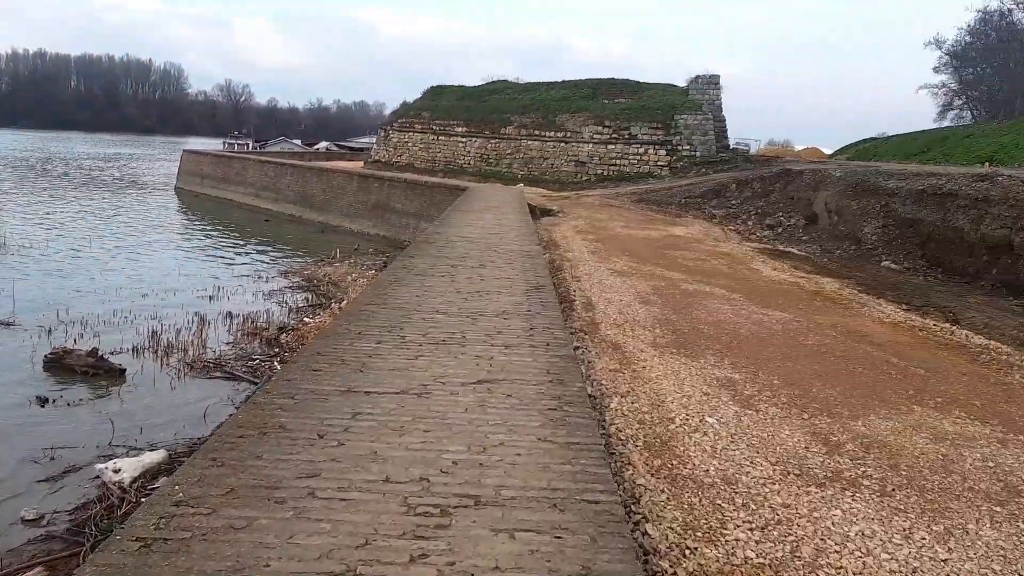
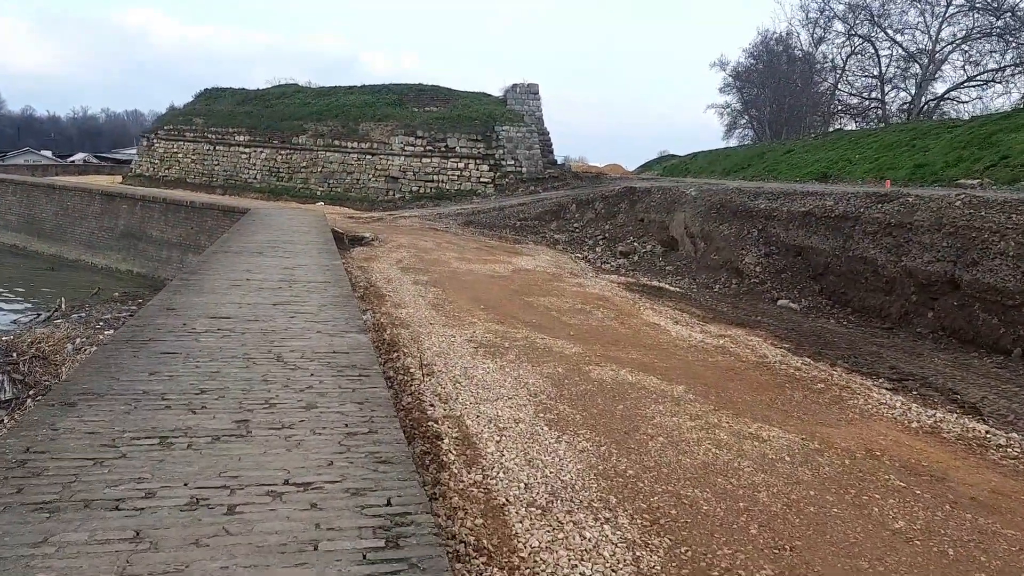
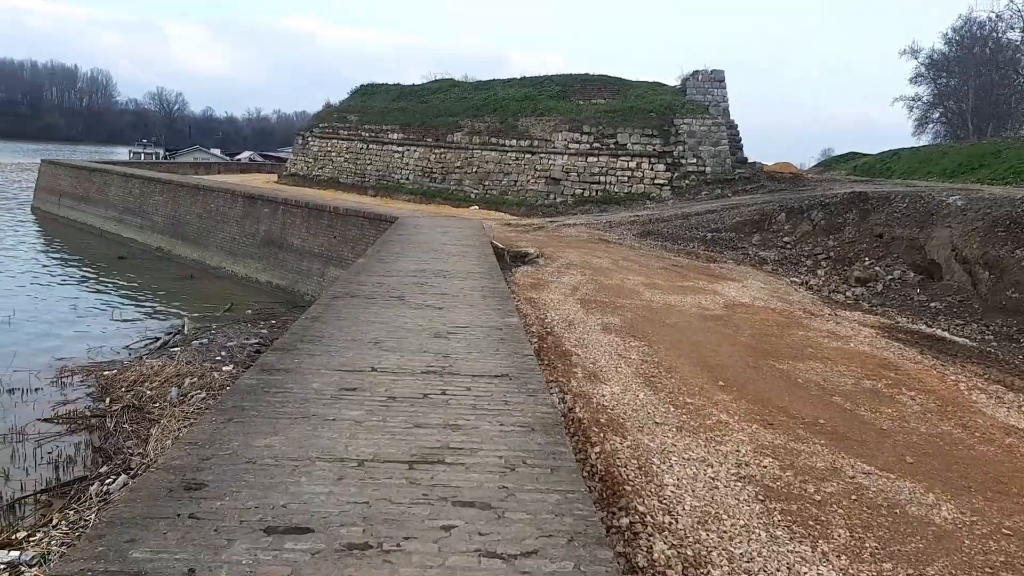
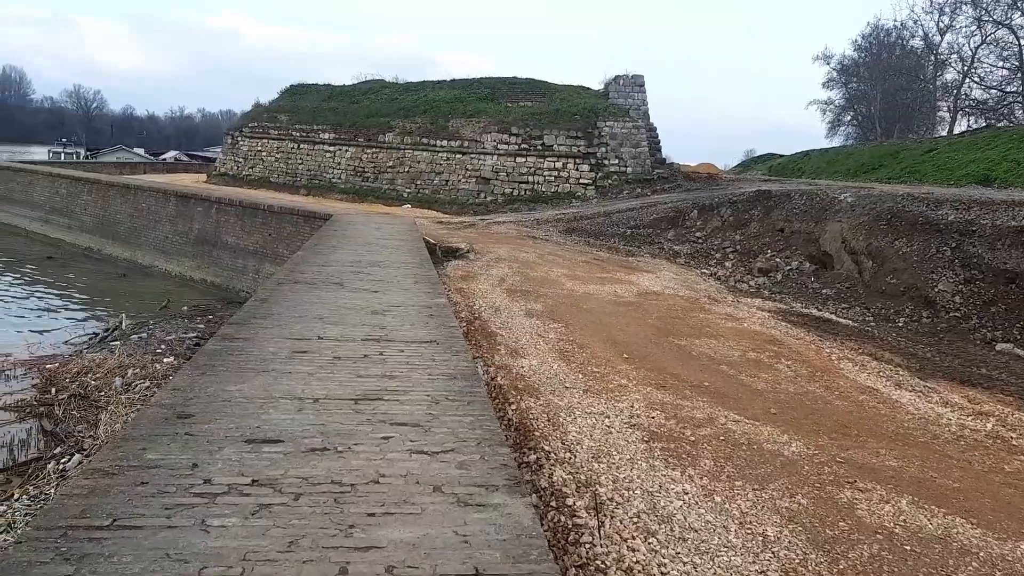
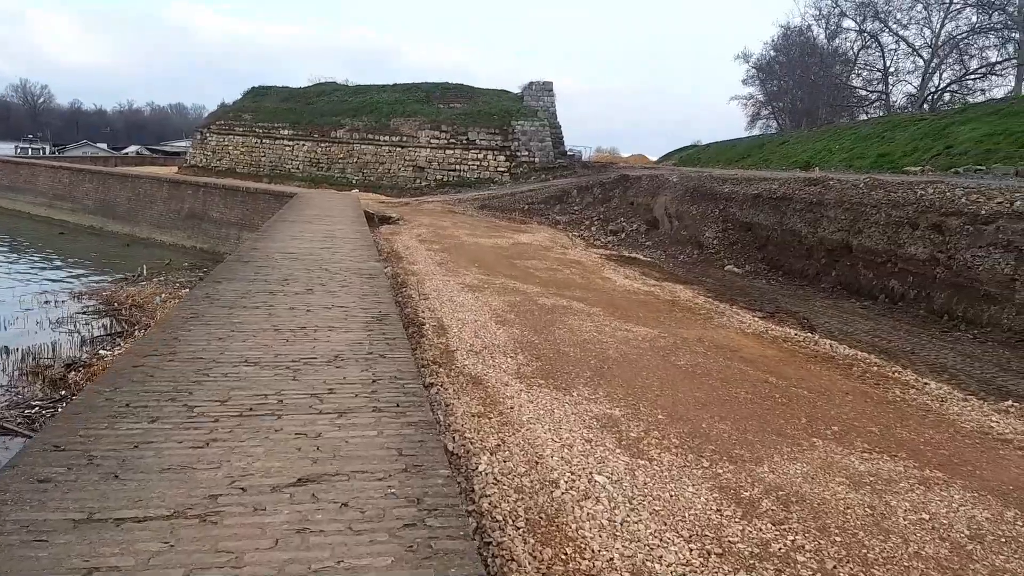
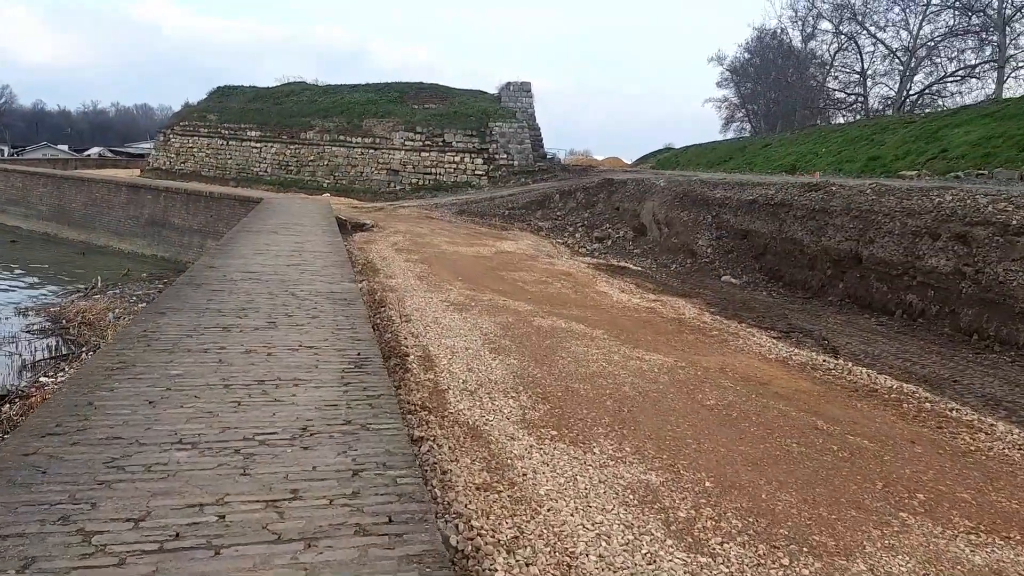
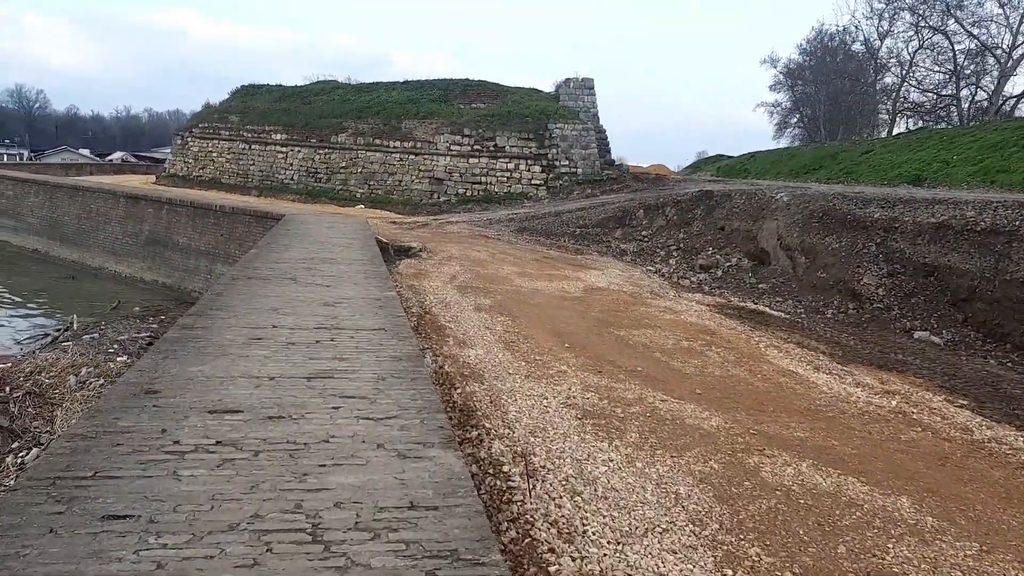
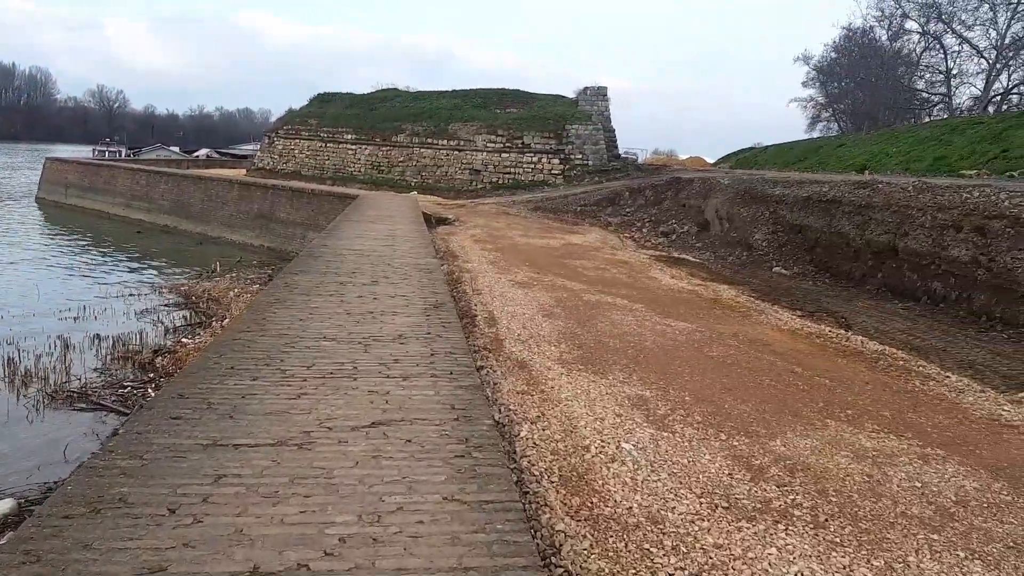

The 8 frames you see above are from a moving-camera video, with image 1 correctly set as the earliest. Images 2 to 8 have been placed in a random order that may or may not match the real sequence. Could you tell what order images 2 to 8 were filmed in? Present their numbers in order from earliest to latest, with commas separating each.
8, 5, 6, 2, 7, 4, 3
